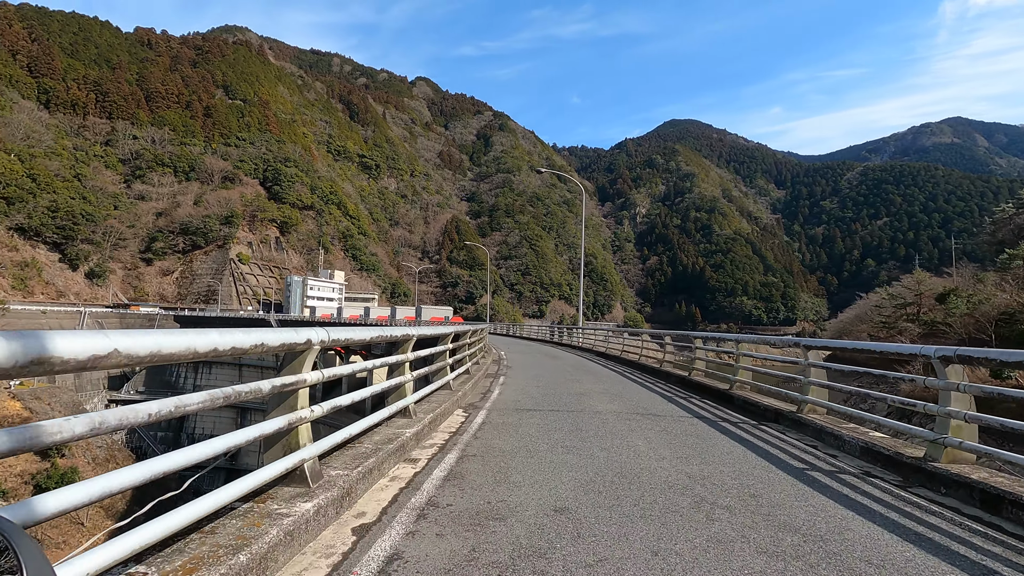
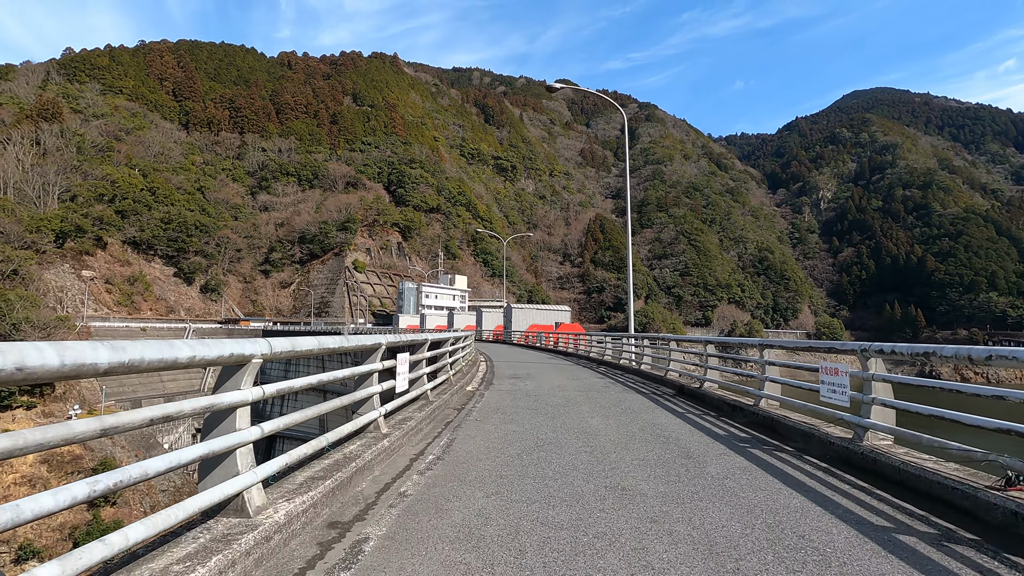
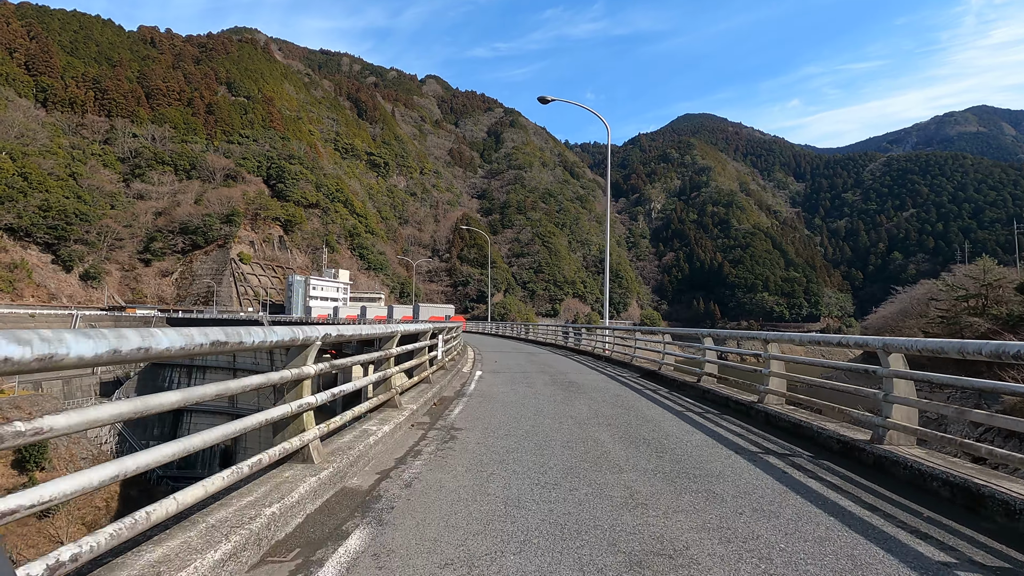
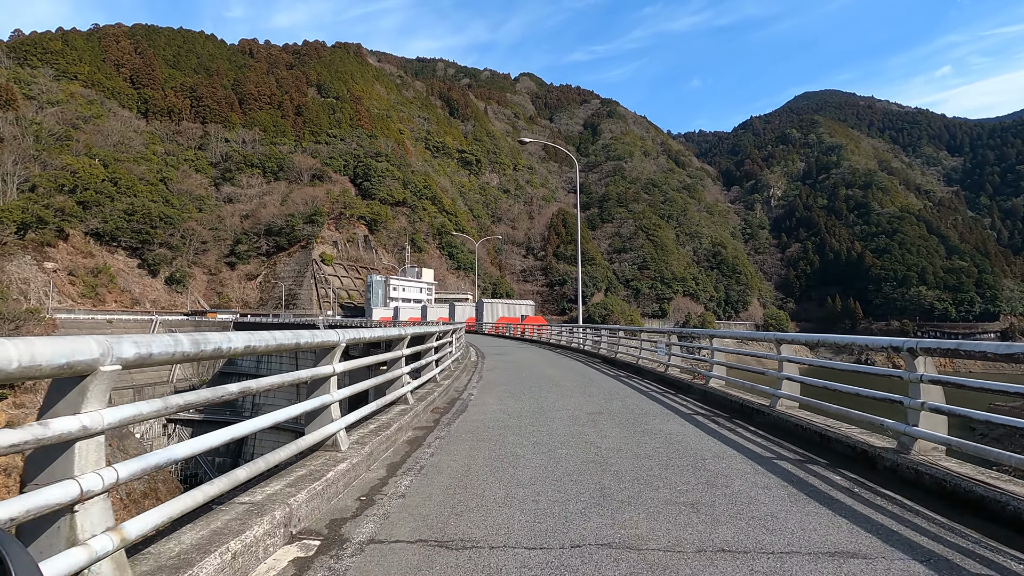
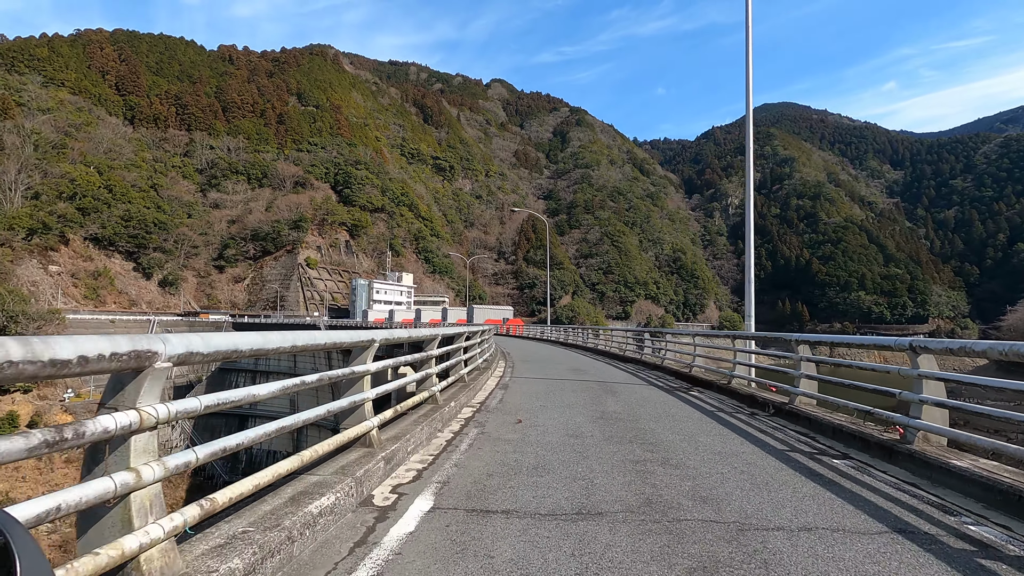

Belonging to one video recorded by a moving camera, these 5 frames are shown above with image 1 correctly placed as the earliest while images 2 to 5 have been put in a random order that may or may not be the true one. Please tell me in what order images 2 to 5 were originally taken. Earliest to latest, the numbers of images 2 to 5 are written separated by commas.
3, 5, 4, 2
